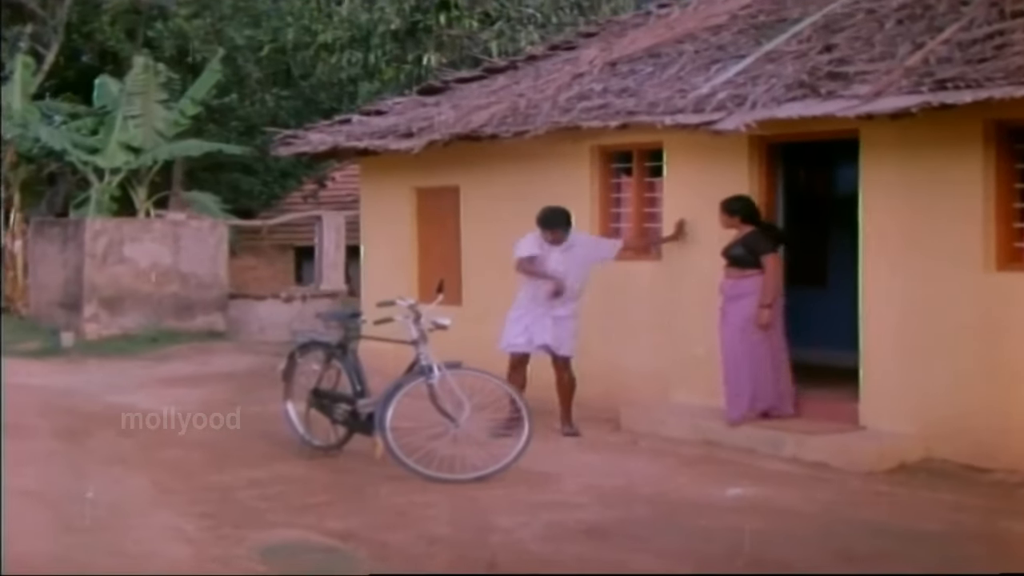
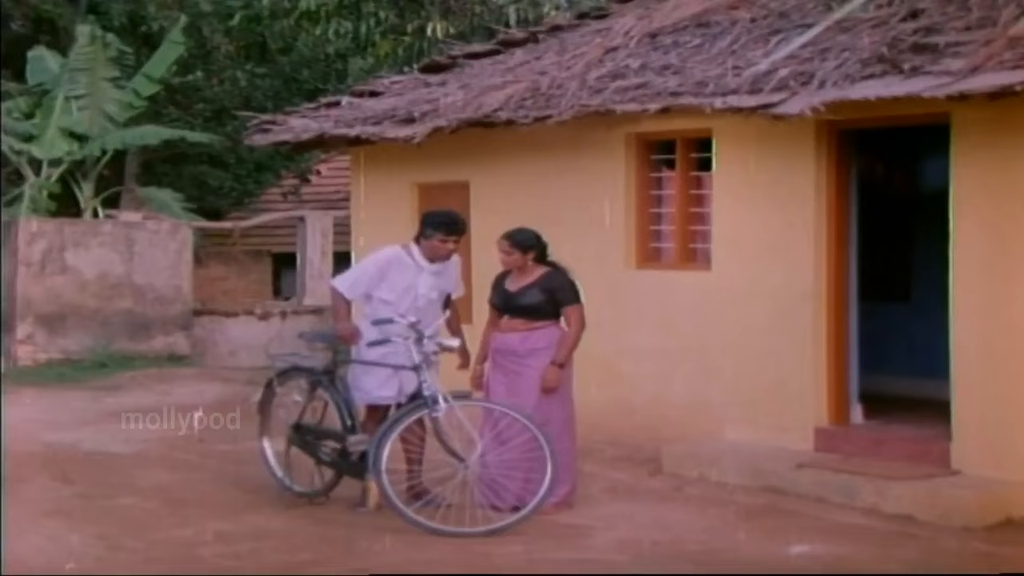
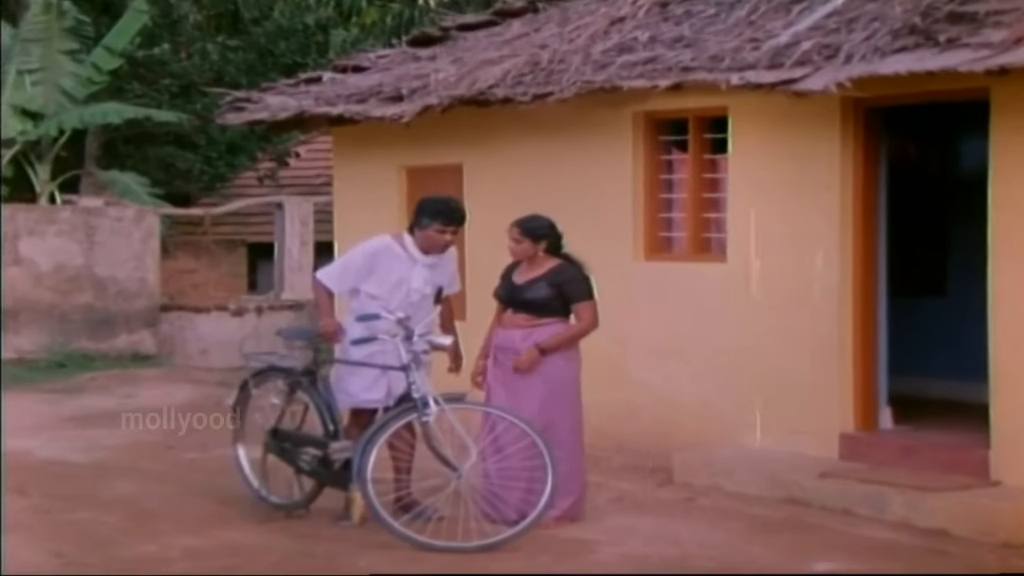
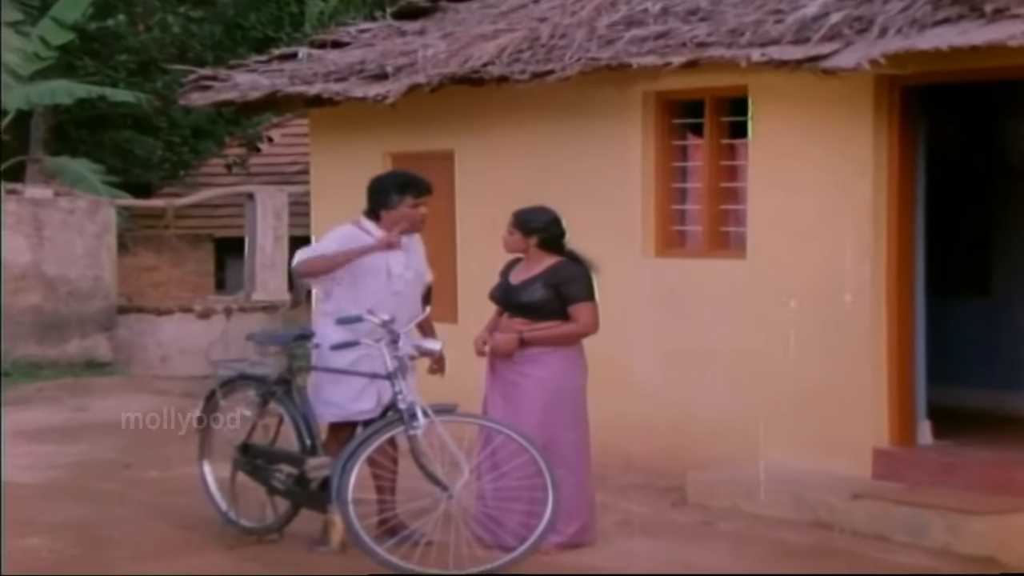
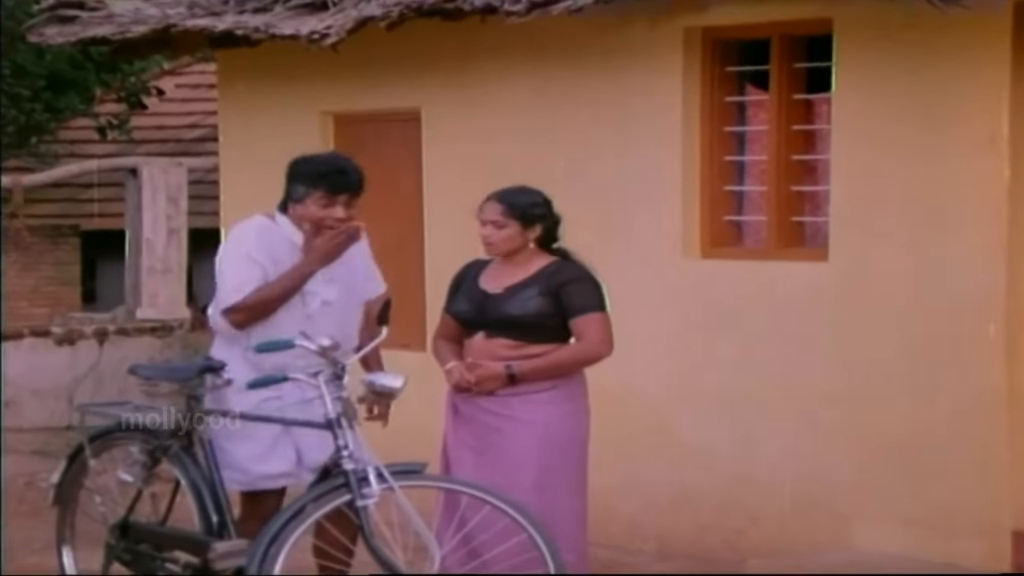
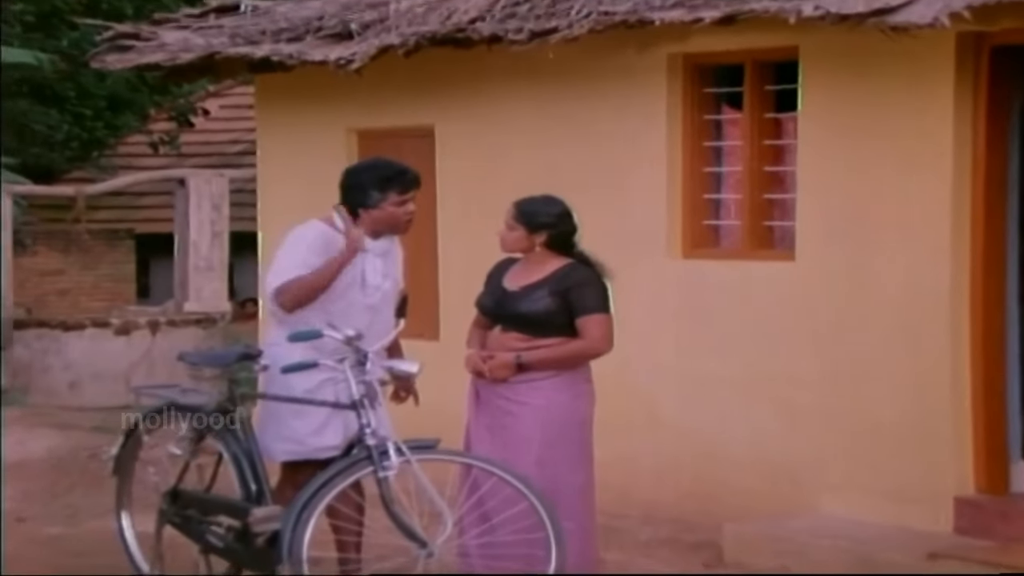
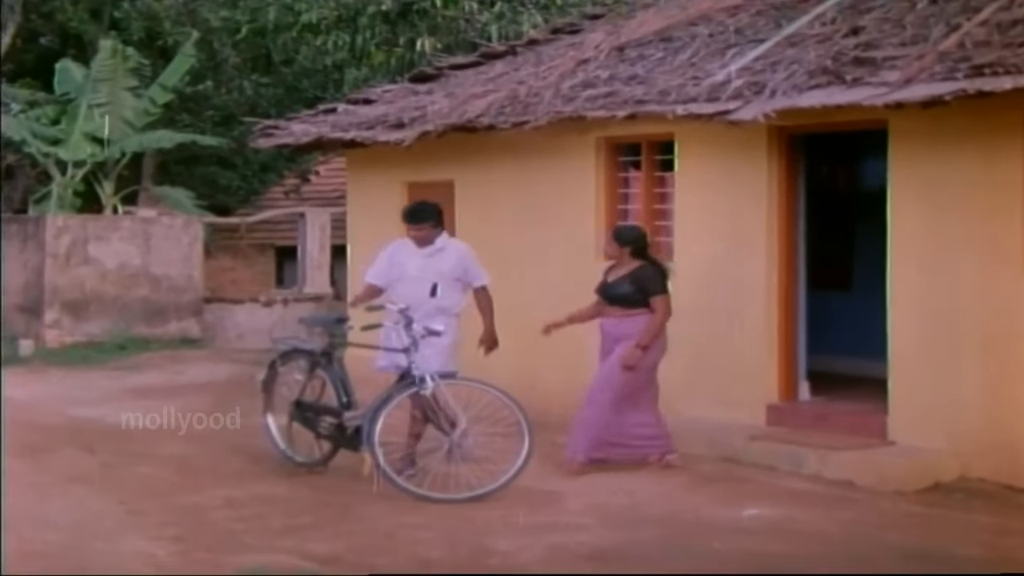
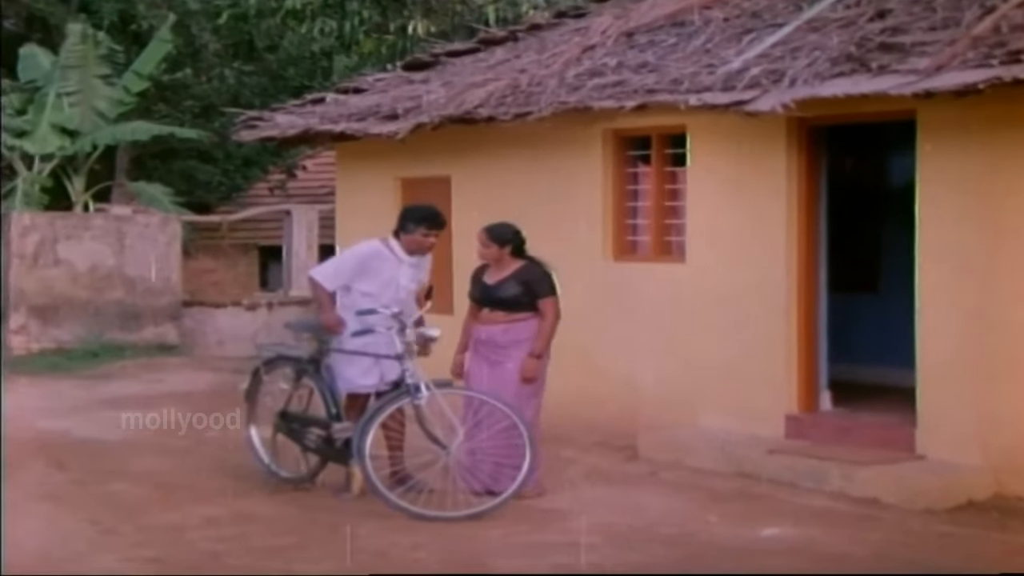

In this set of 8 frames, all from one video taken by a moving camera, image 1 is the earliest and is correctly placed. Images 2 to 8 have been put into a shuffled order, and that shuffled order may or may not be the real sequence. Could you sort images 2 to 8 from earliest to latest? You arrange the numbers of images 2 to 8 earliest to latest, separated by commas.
7, 8, 2, 3, 4, 6, 5
